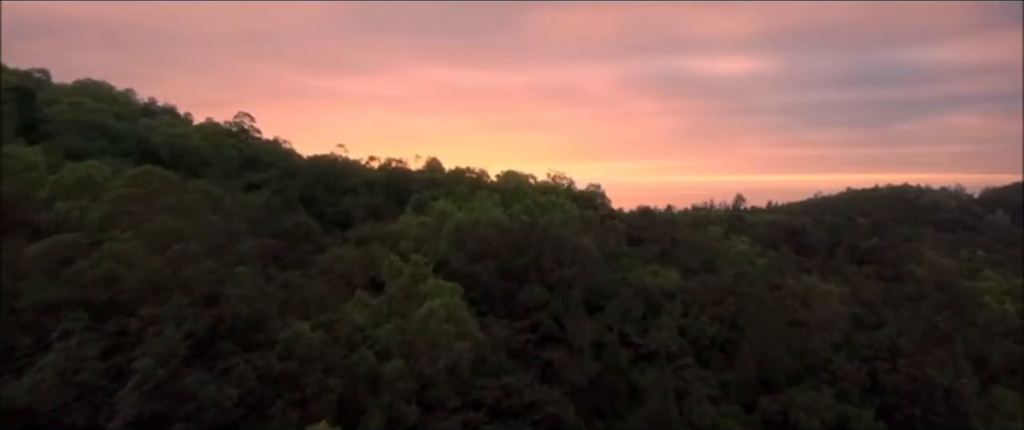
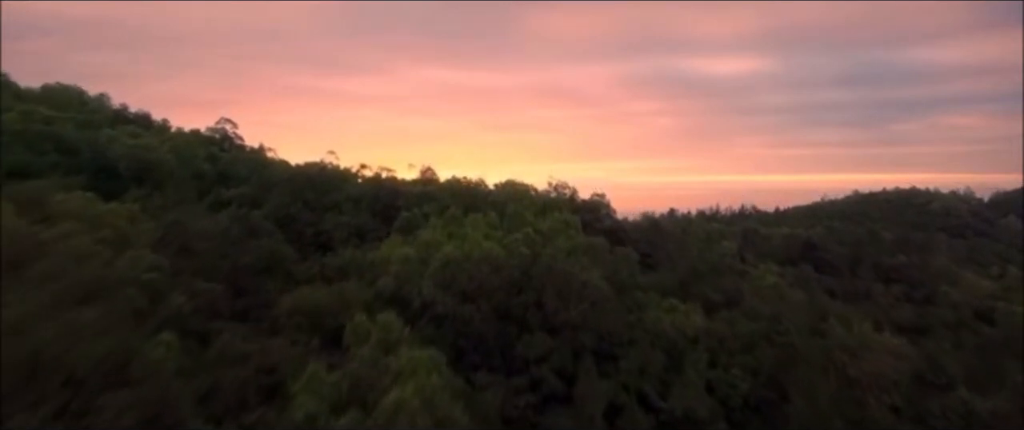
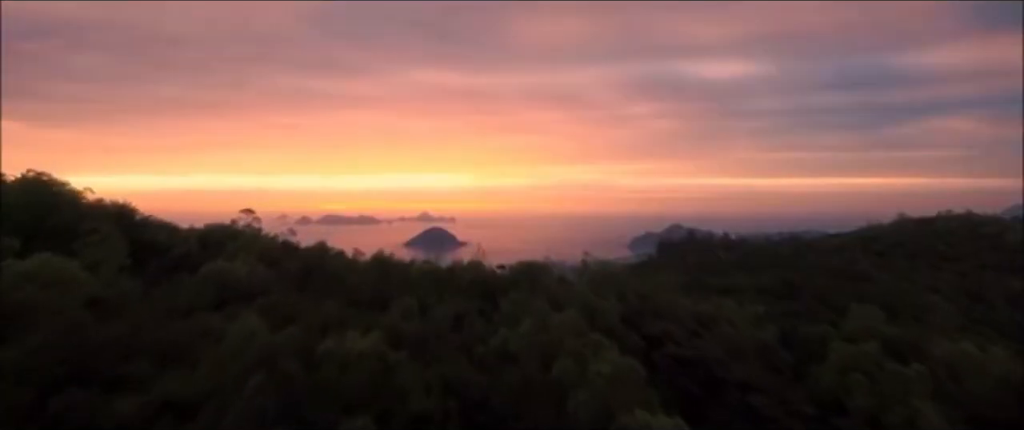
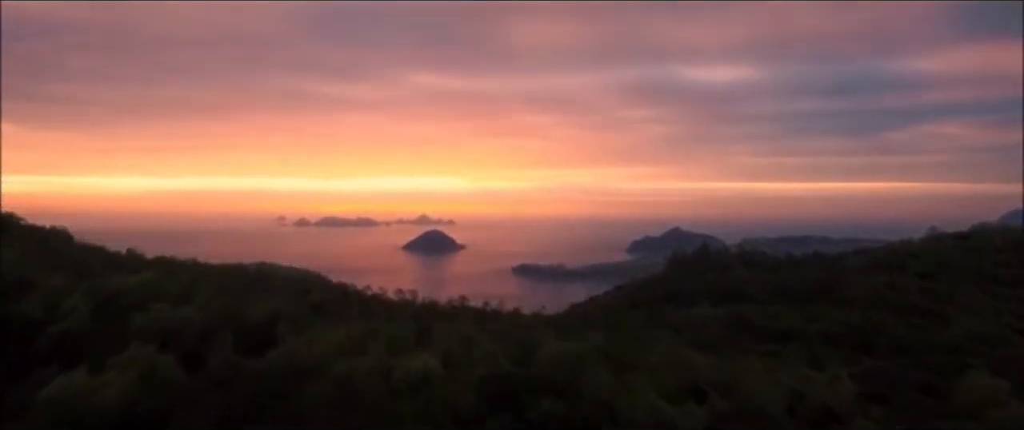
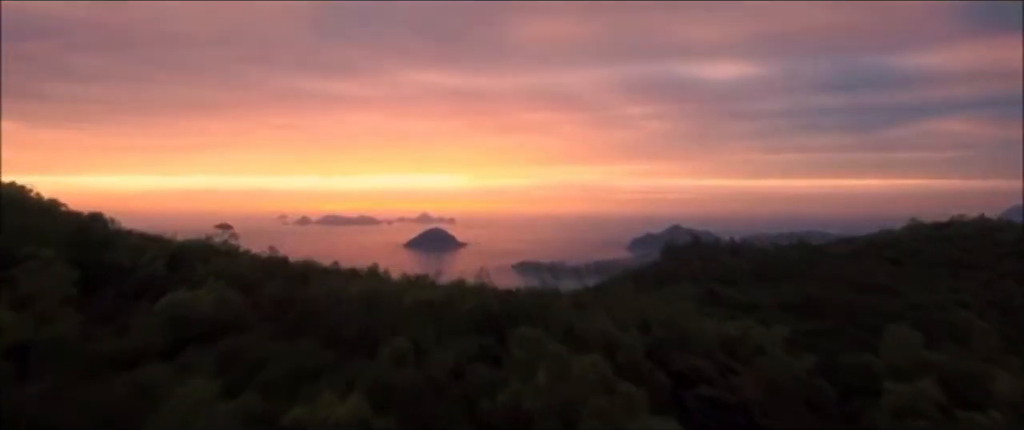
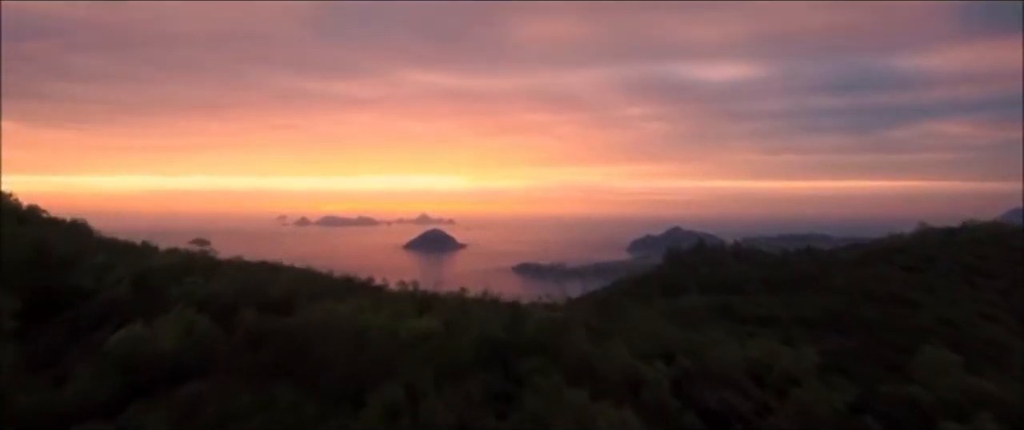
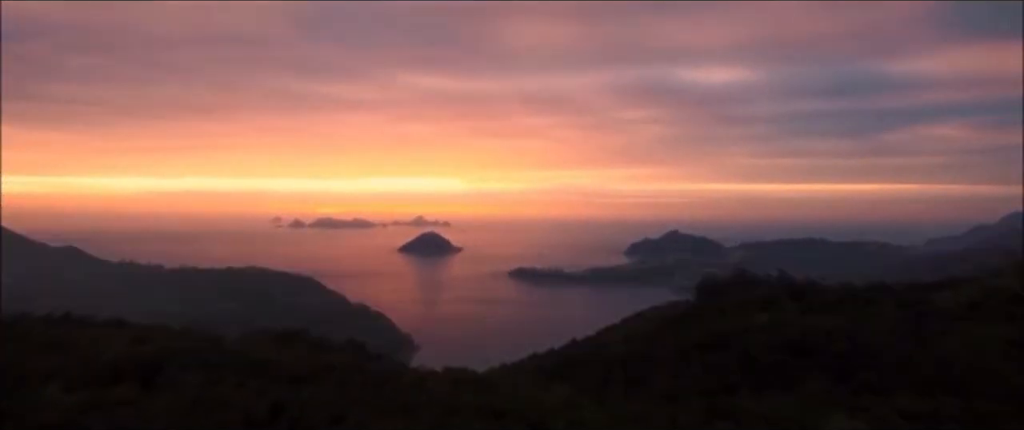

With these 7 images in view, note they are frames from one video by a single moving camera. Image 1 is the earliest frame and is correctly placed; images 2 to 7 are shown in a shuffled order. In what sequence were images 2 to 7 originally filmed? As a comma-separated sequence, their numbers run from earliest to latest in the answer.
2, 3, 5, 6, 4, 7
